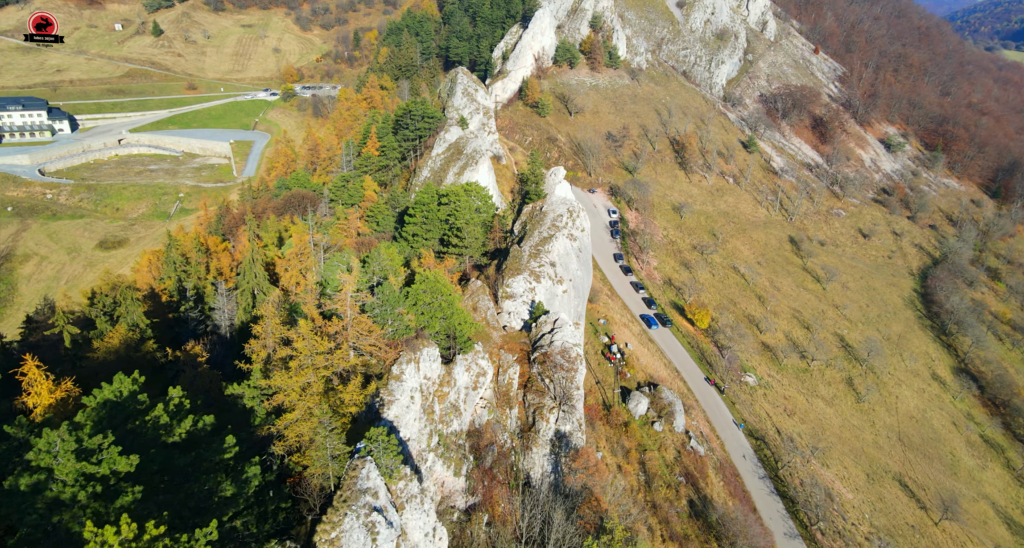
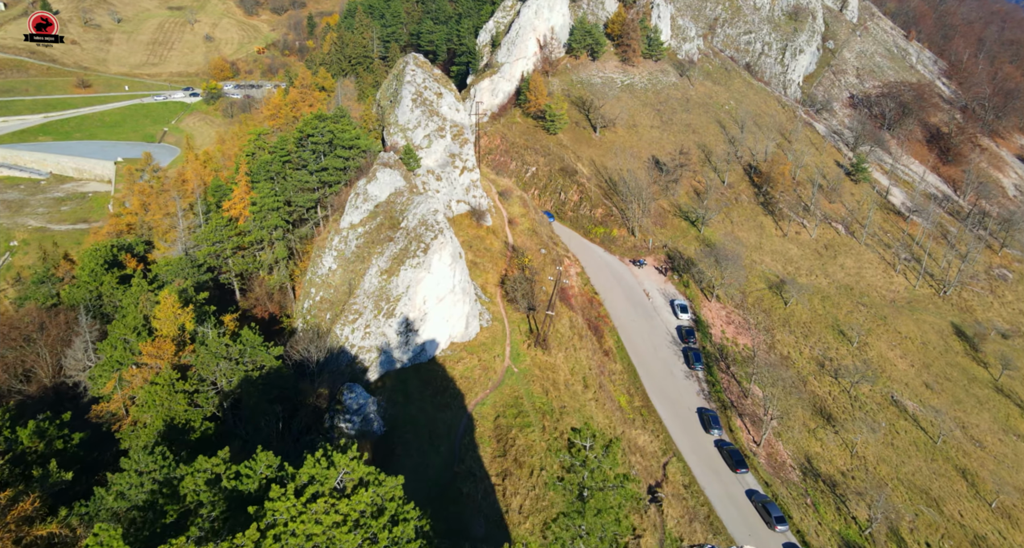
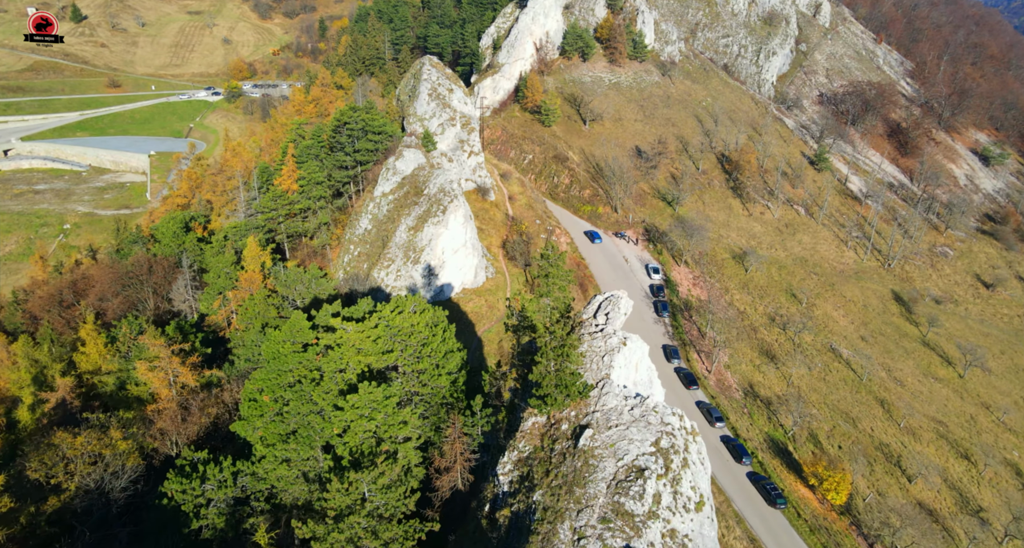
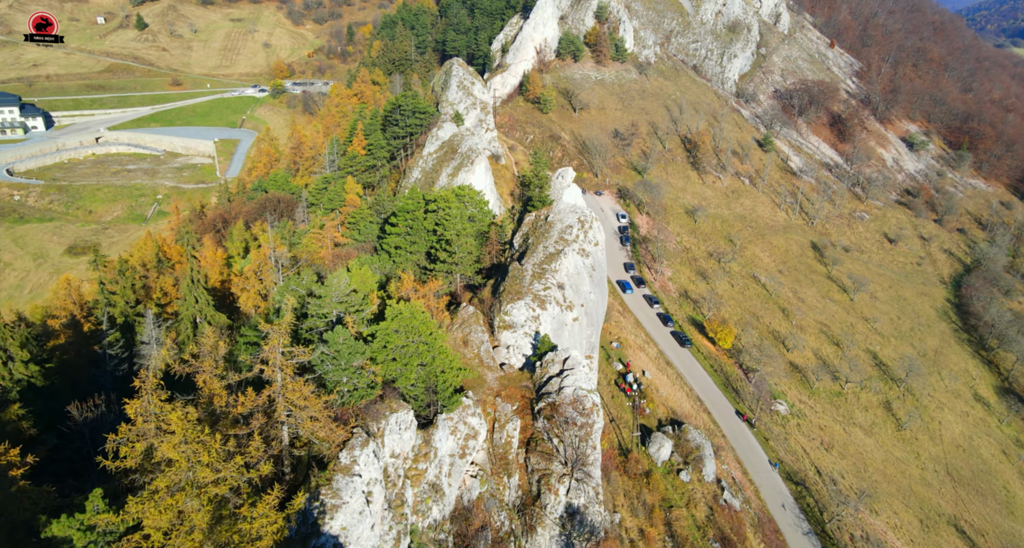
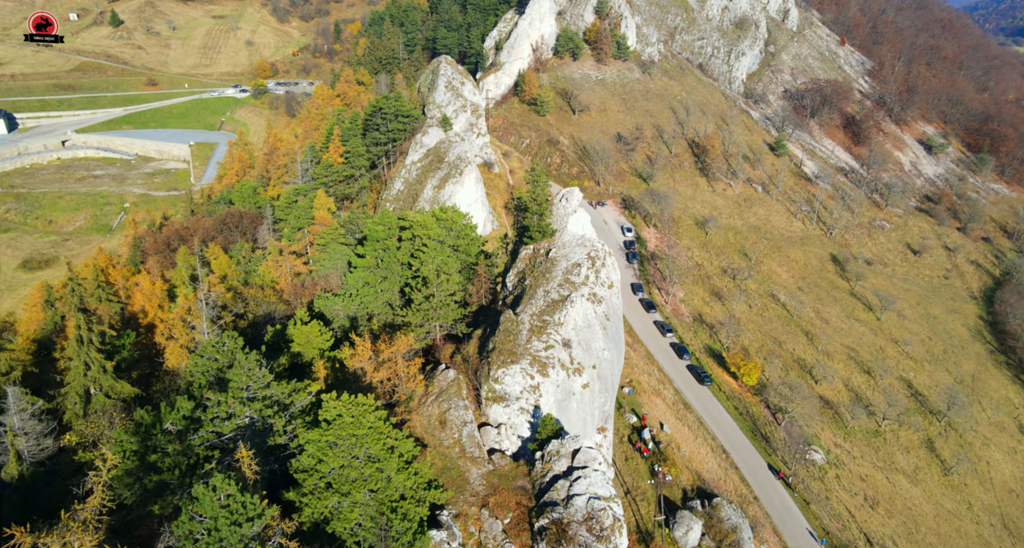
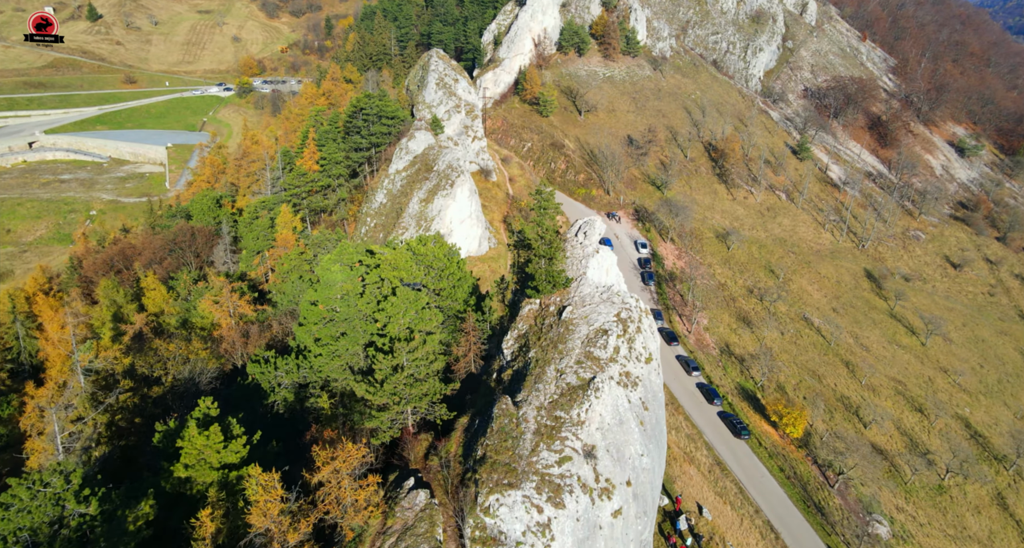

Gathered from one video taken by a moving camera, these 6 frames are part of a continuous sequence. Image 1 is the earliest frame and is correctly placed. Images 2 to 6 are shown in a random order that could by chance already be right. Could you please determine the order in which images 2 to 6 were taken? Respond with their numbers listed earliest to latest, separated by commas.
4, 5, 6, 3, 2
